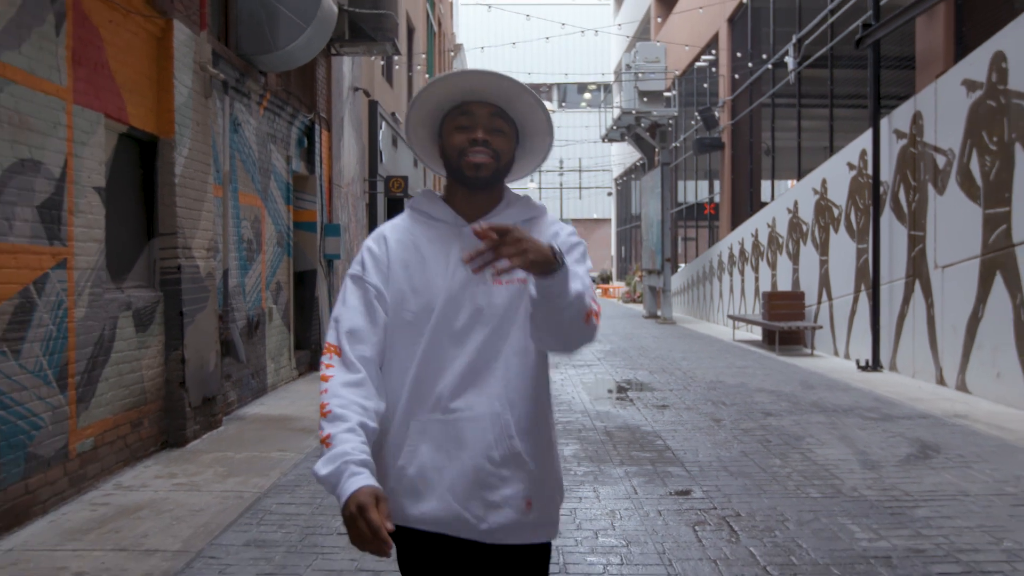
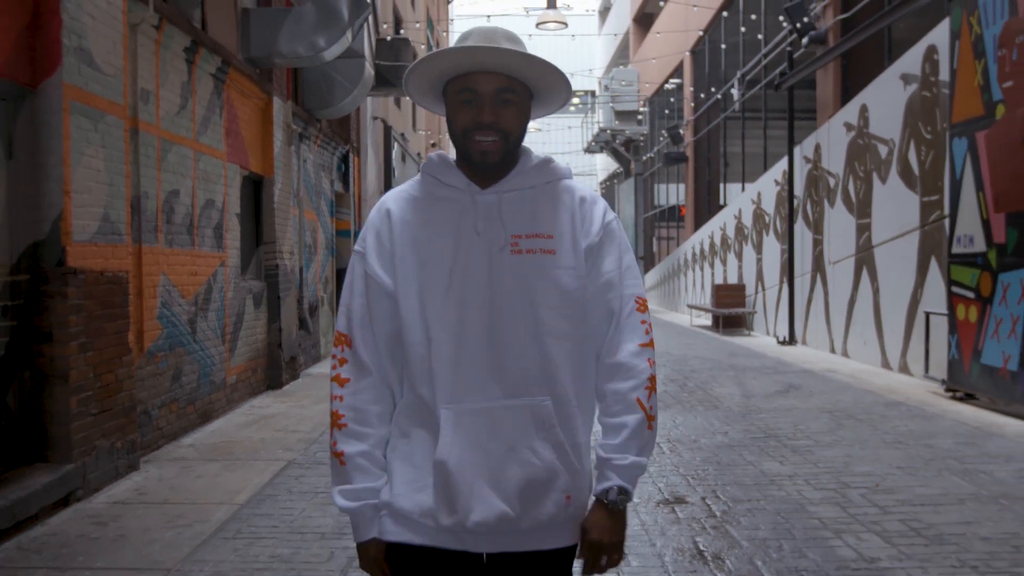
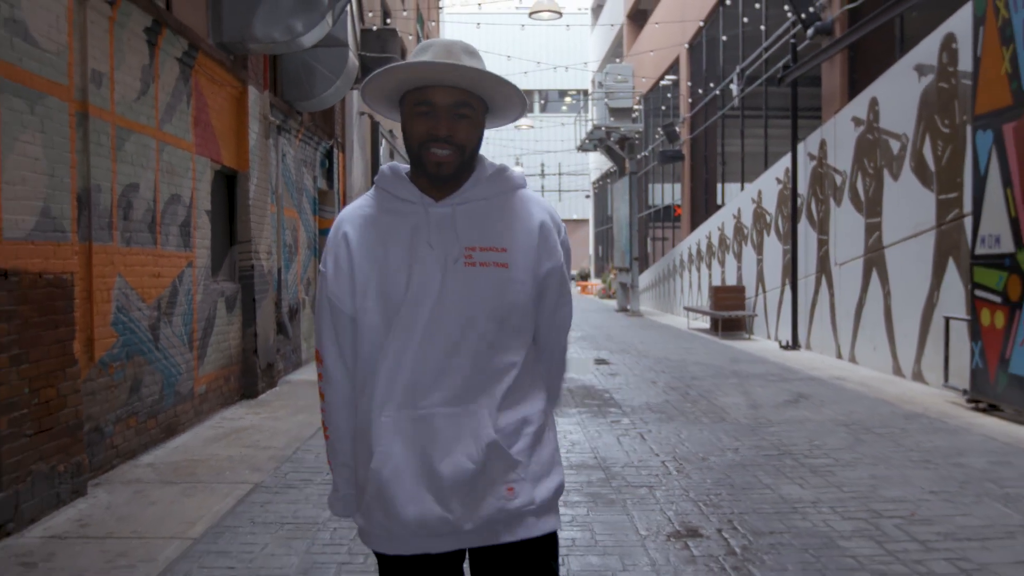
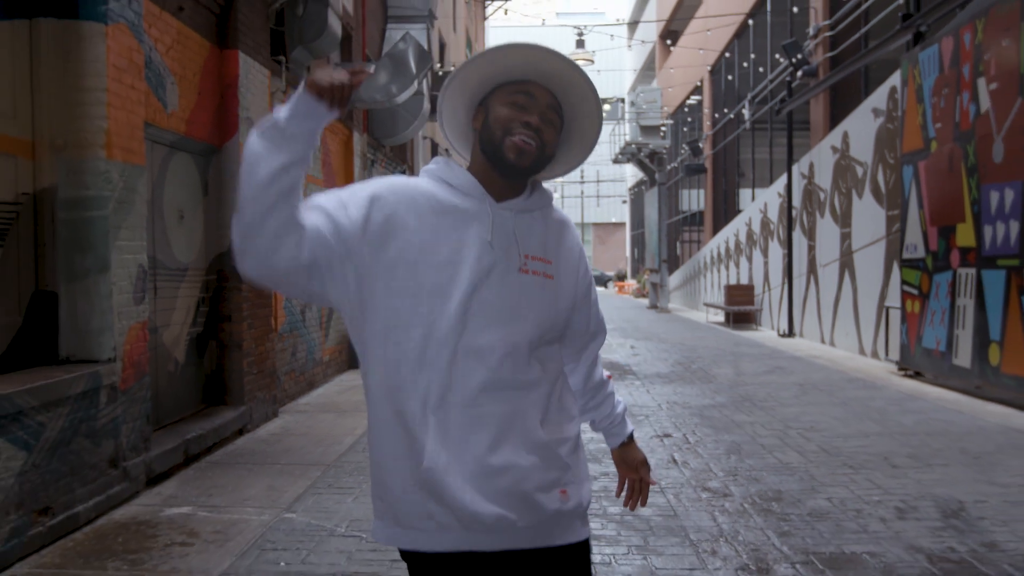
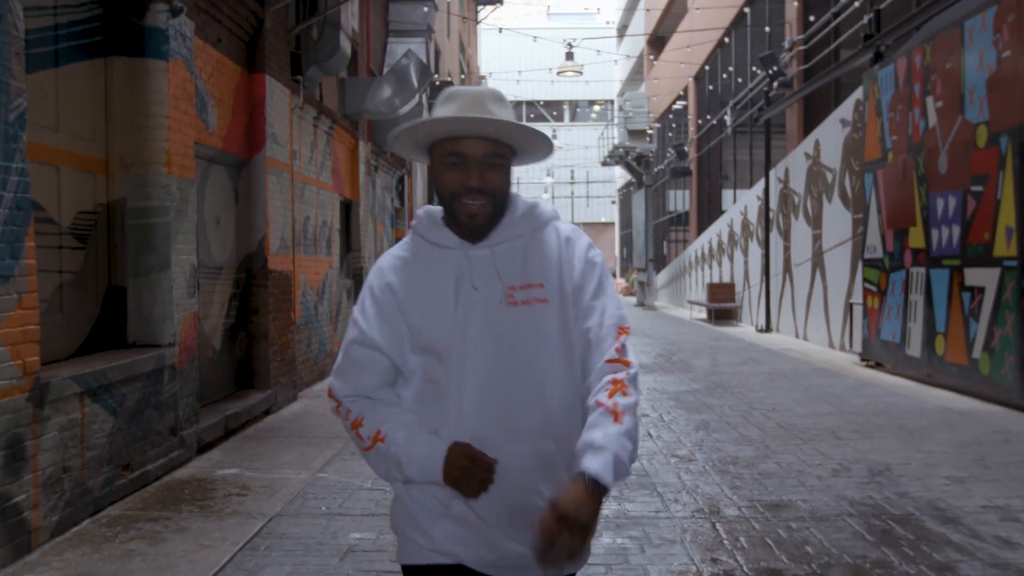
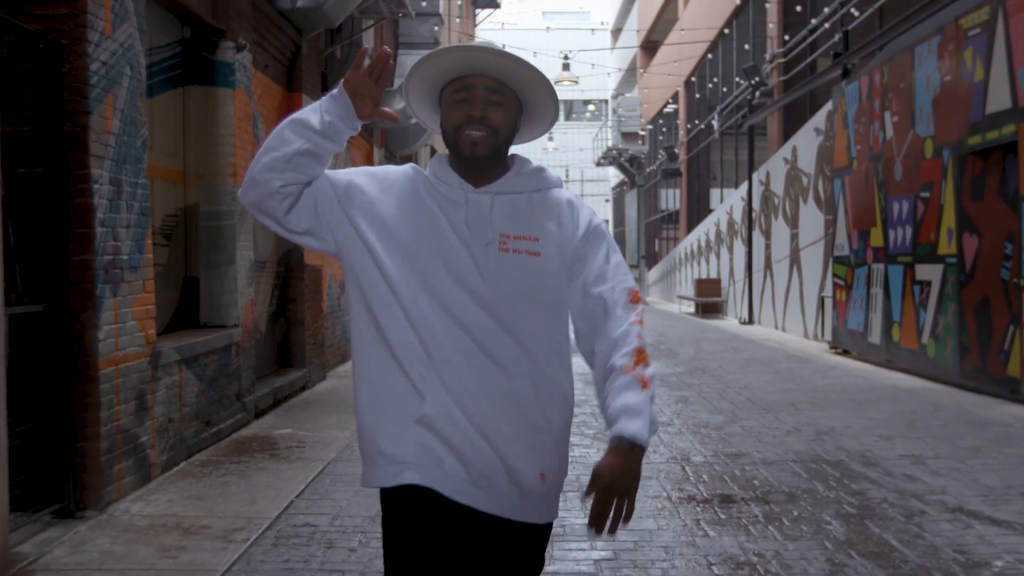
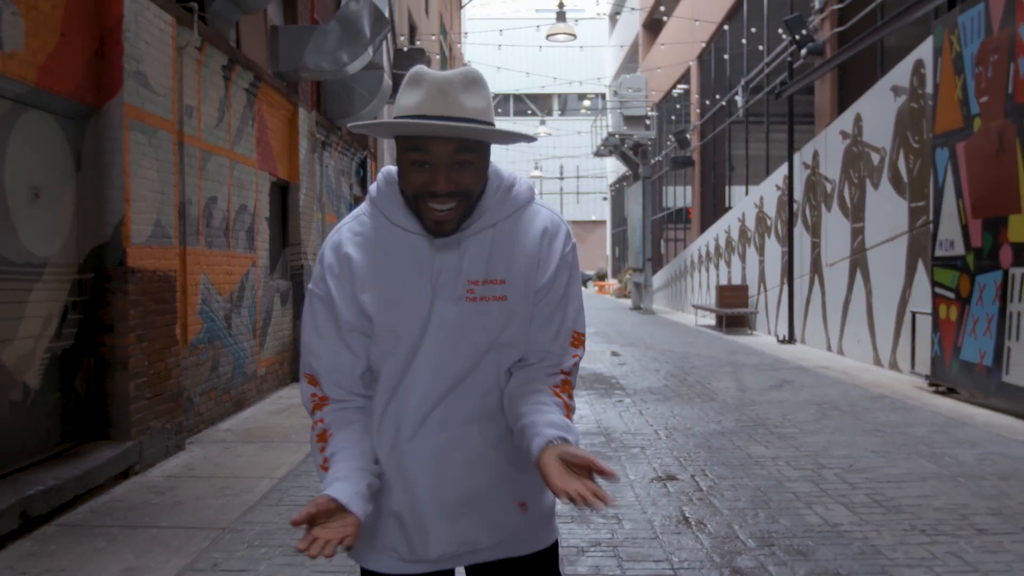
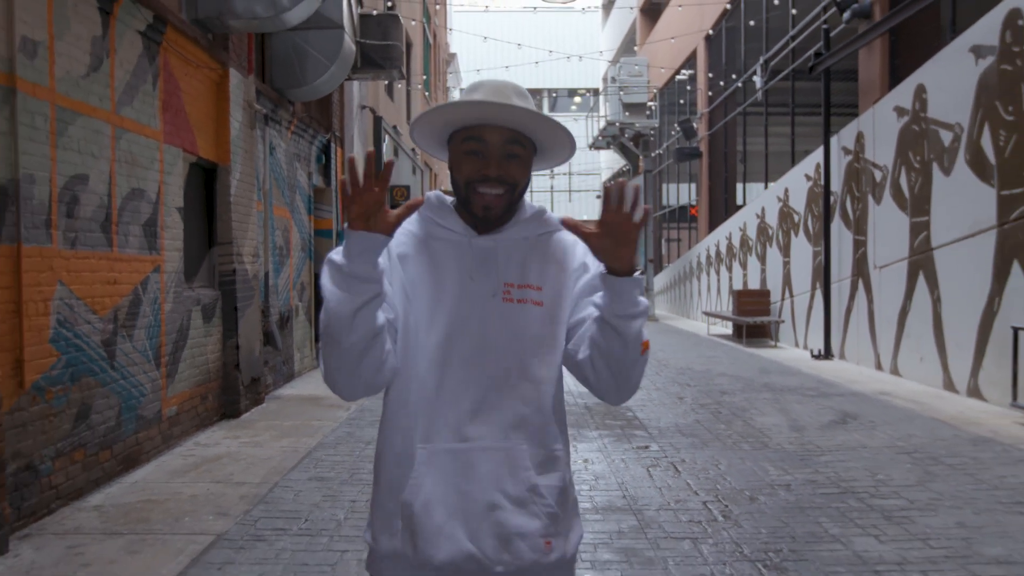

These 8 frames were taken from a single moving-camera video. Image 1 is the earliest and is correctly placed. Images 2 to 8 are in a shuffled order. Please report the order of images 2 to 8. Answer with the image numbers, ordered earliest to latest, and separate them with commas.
8, 3, 2, 7, 4, 5, 6
